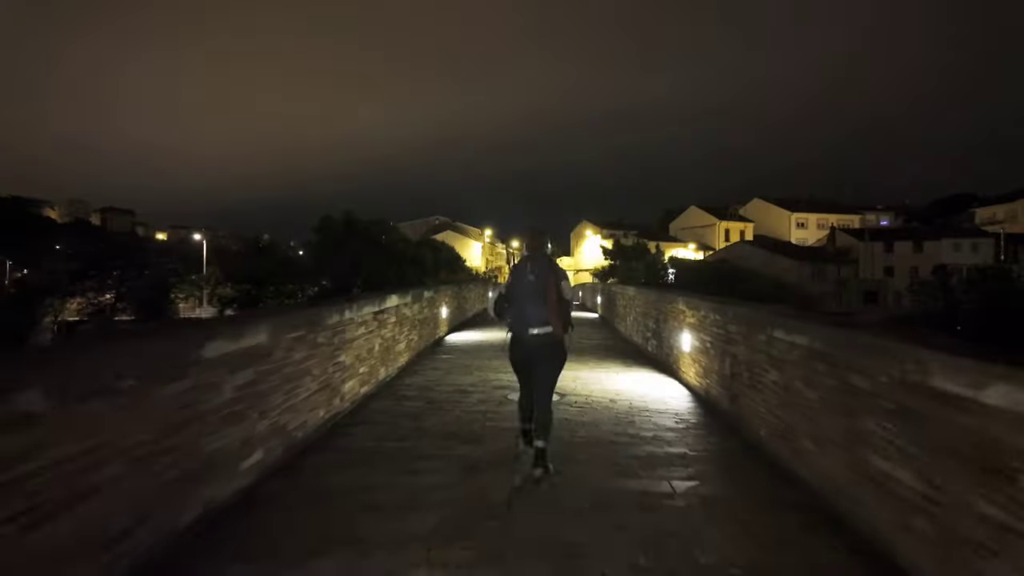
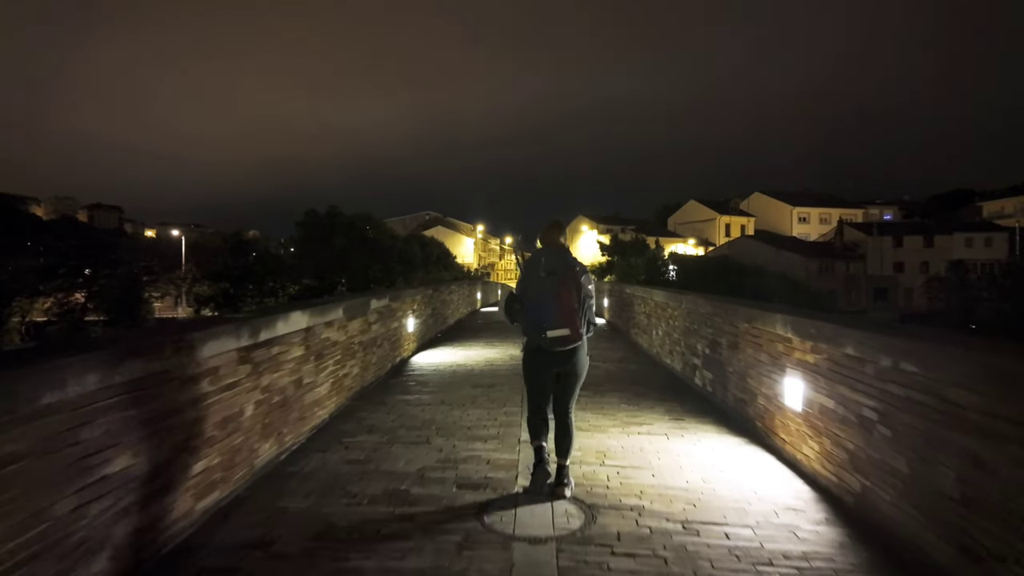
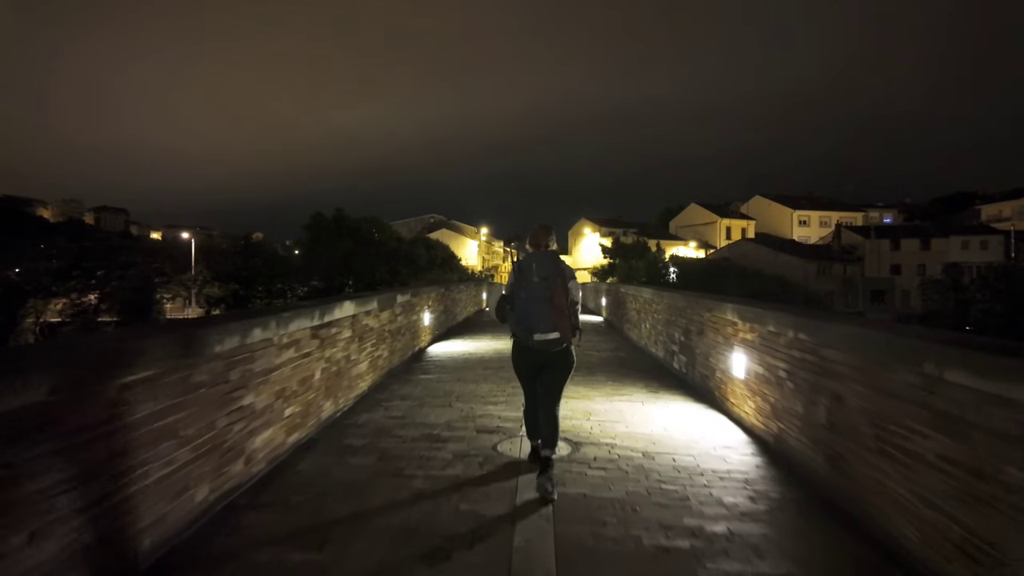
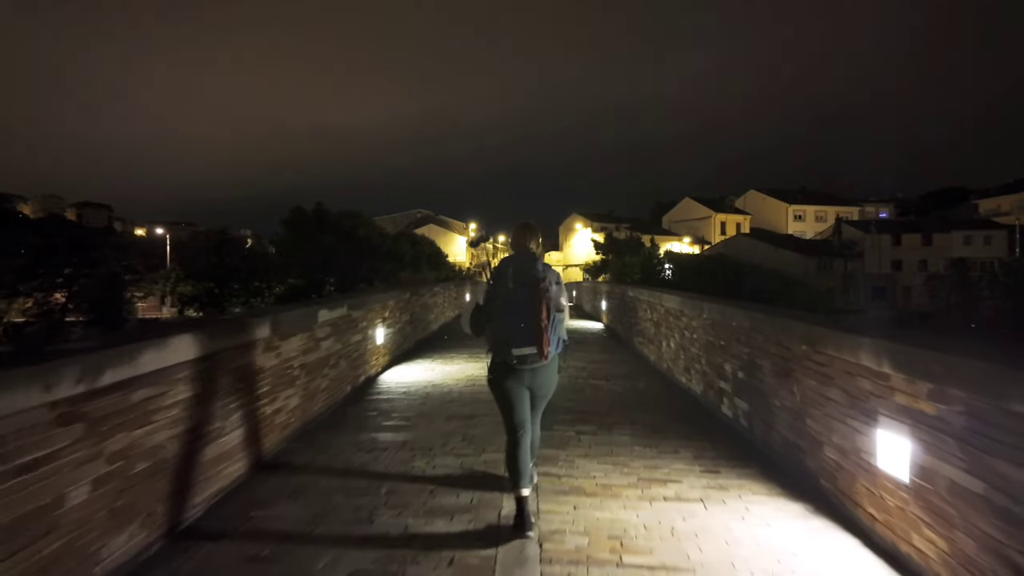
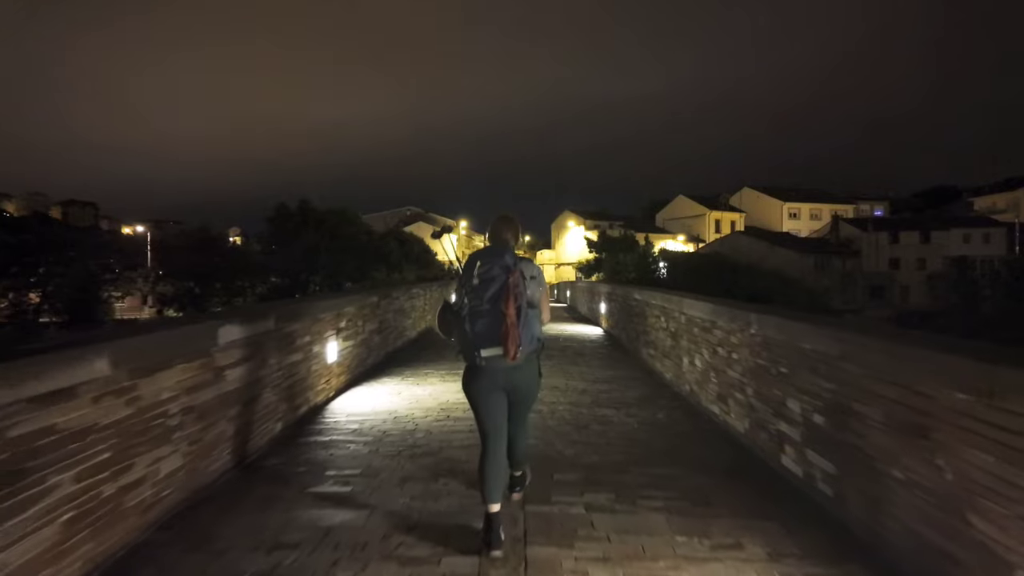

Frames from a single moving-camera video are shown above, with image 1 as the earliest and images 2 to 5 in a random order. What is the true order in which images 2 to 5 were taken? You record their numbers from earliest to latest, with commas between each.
3, 2, 4, 5
